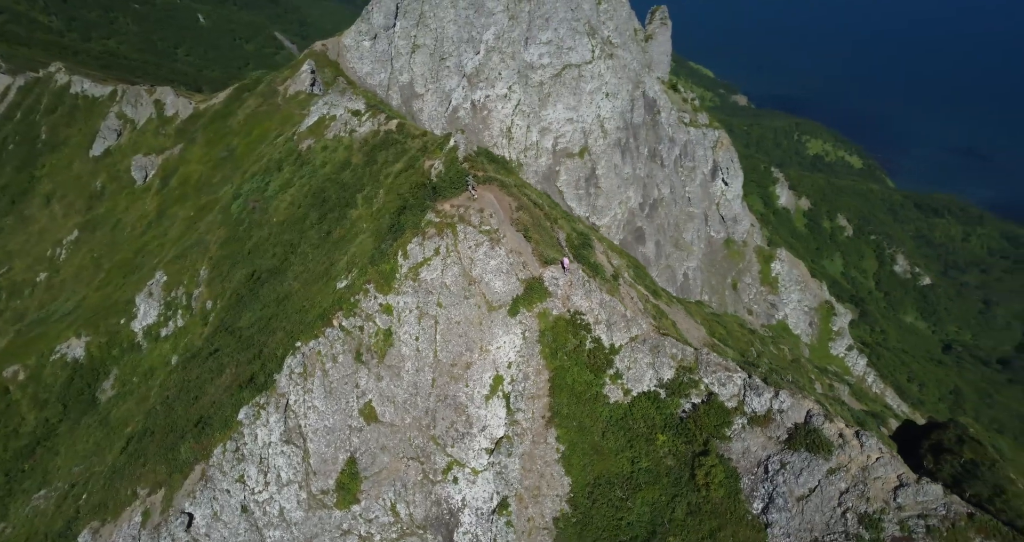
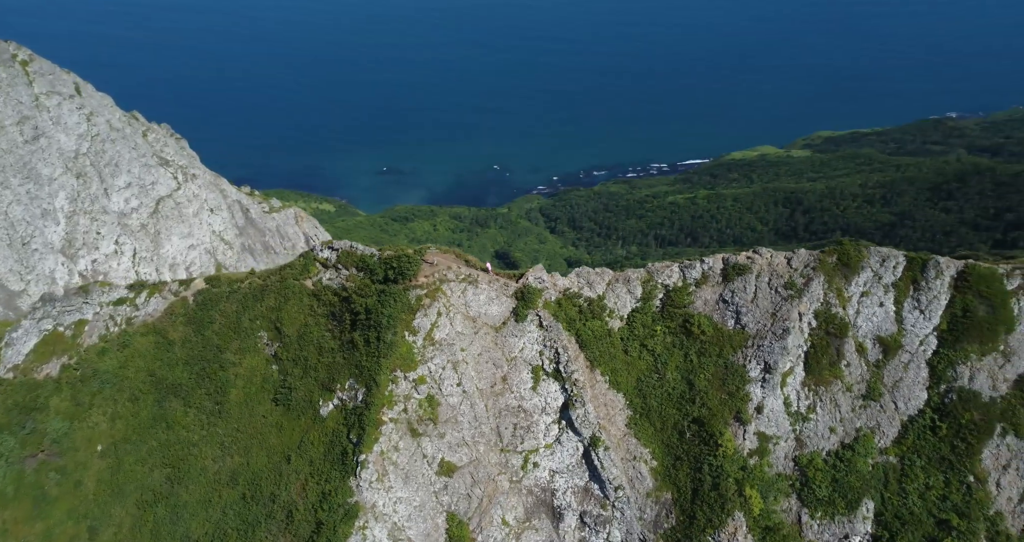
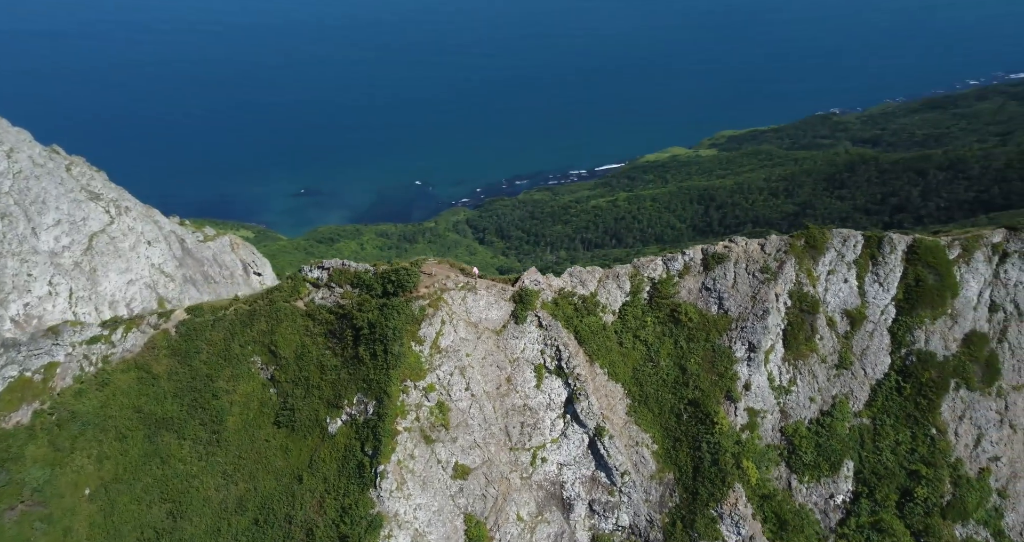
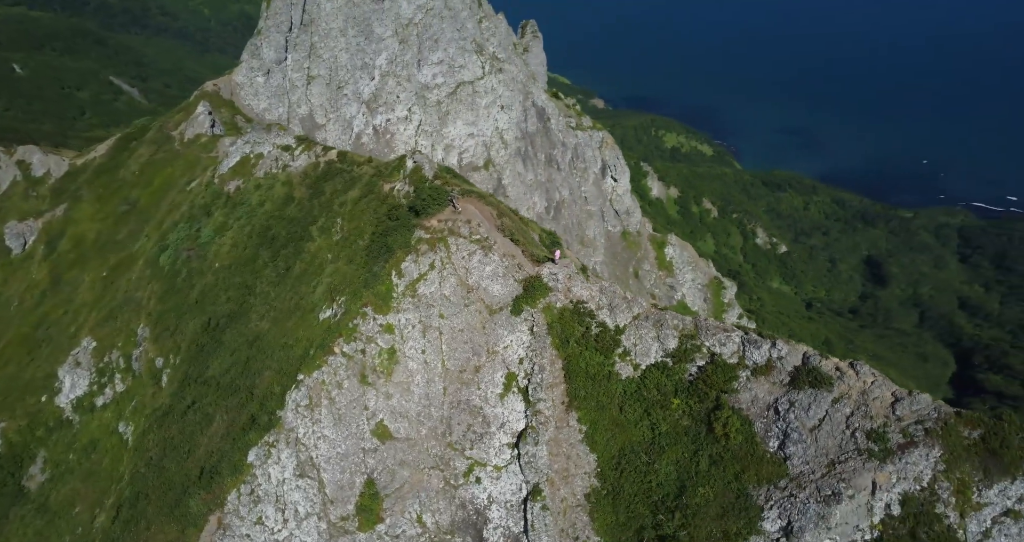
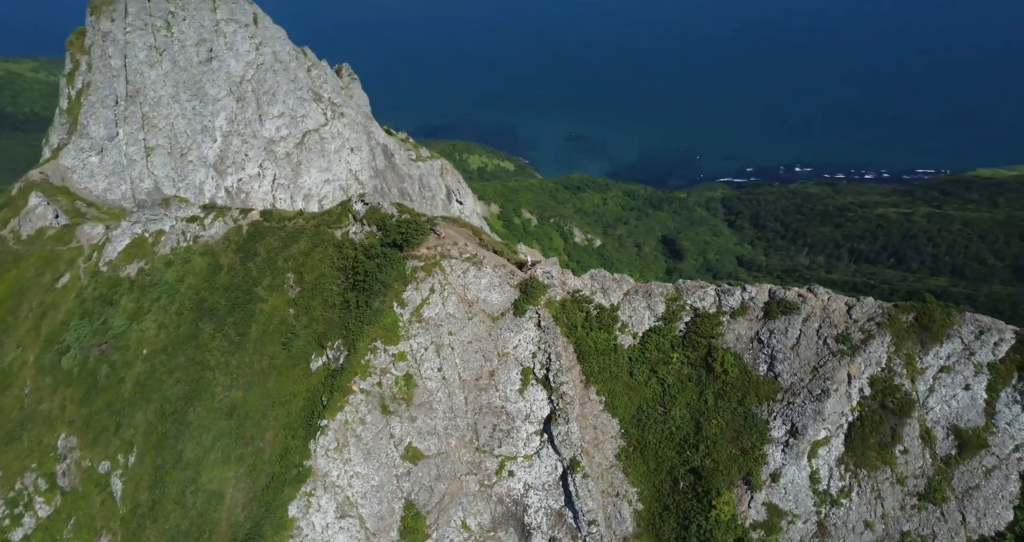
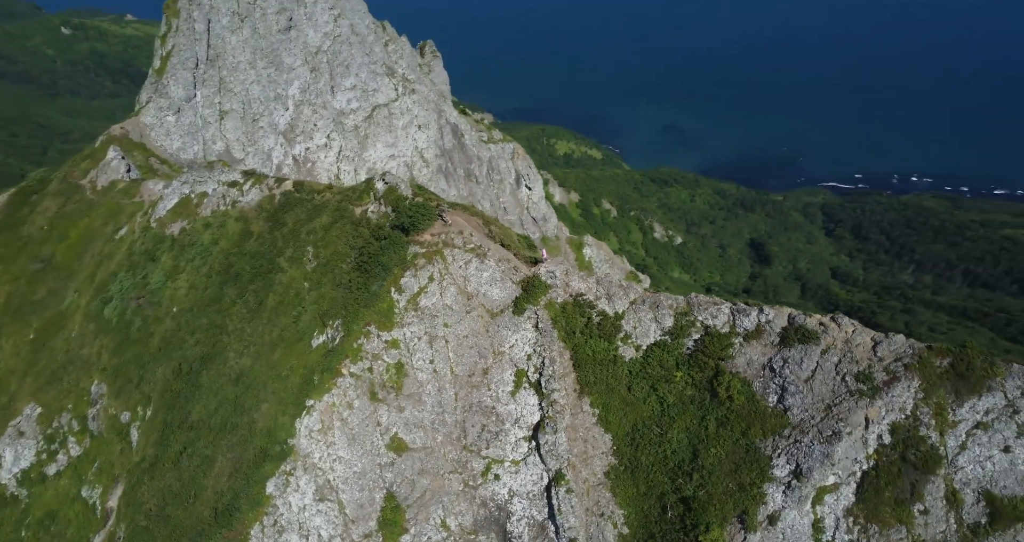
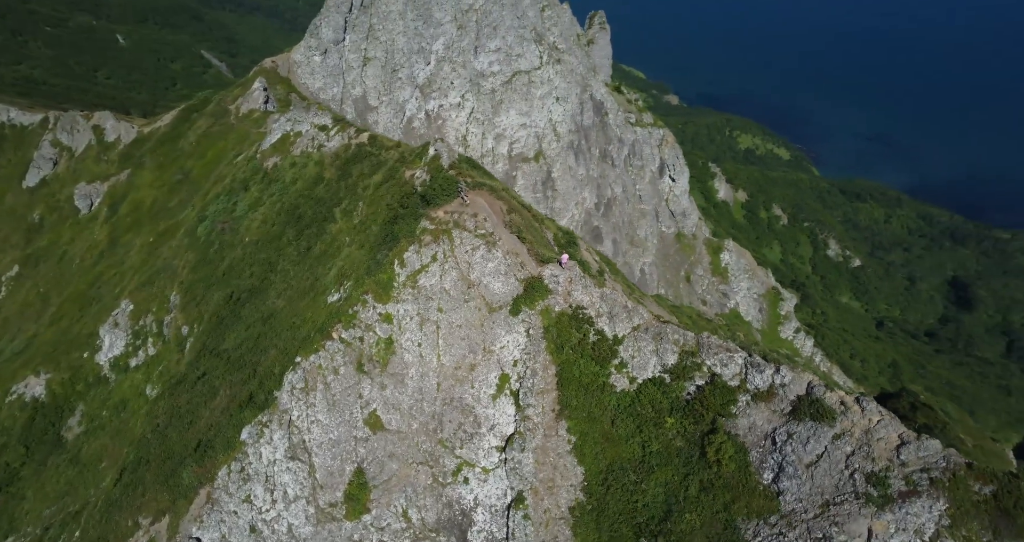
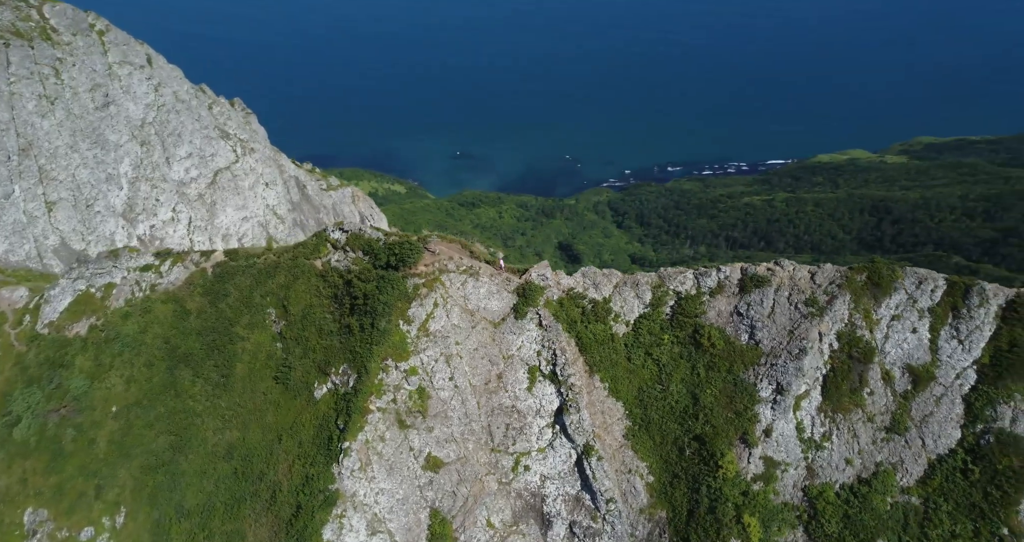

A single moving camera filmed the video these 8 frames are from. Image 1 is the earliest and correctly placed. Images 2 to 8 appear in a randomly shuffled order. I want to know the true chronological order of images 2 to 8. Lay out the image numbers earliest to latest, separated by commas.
7, 4, 6, 5, 8, 2, 3
